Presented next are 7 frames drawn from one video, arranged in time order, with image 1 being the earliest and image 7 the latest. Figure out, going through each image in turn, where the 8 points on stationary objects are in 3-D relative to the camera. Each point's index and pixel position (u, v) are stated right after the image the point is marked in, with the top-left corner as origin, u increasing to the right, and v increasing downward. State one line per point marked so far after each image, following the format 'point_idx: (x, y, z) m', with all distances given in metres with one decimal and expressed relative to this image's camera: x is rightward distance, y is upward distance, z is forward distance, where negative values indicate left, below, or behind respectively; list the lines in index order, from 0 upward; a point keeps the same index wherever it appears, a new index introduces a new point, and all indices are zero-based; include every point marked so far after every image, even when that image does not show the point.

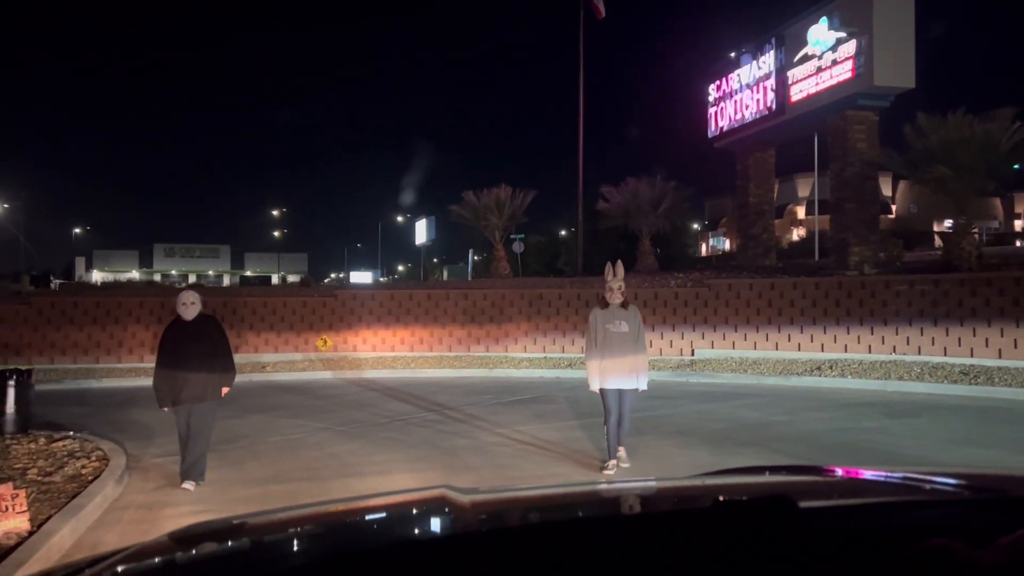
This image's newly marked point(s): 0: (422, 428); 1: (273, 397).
0: (-1.3, -2.1, +13.2) m
1: (-4.5, -2.1, +17.3) m
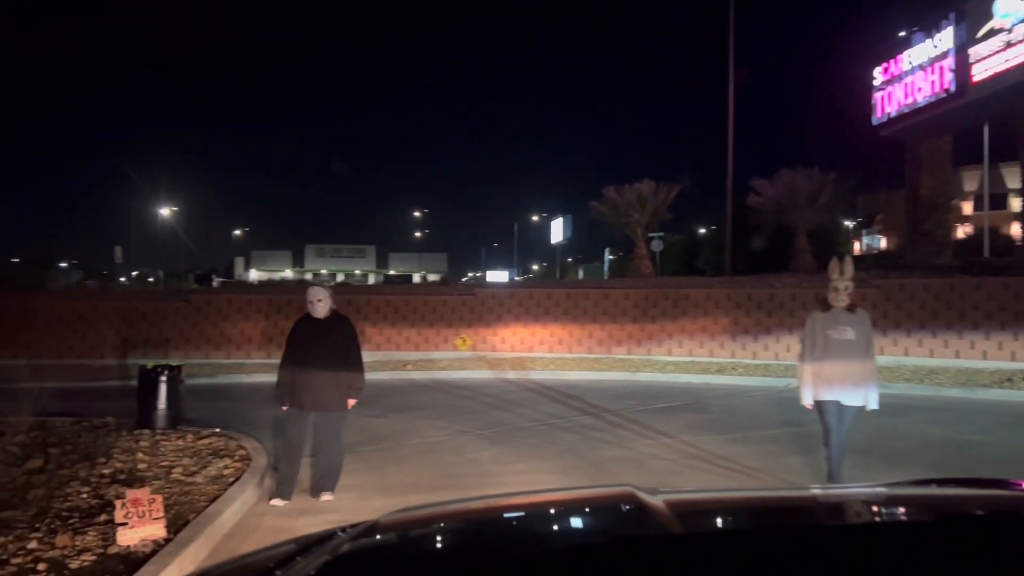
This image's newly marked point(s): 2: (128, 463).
0: (+0.8, -2.0, +12.5) m
1: (-1.8, -2.0, +17.1) m
2: (-4.2, -1.9, +9.9) m
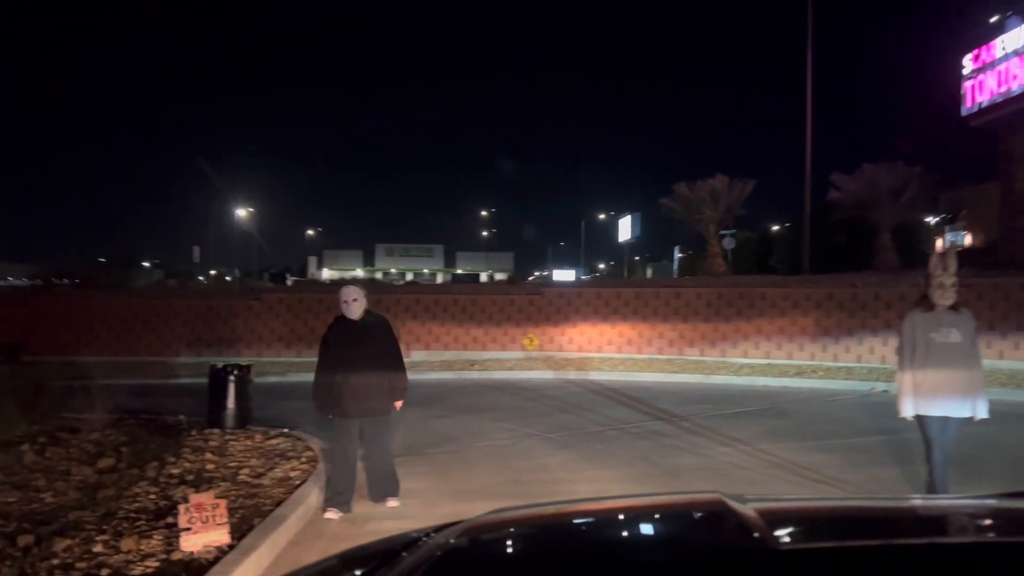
0: (+1.7, -2.0, +12.1) m
1: (-0.5, -2.0, +16.8) m
2: (-3.4, -1.9, +9.8) m
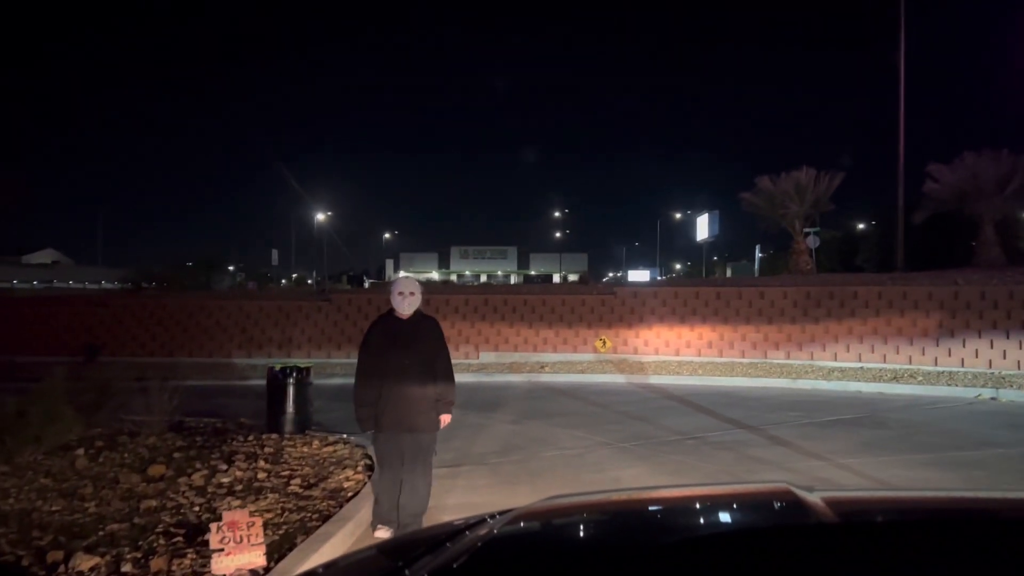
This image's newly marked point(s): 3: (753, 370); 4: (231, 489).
0: (+2.6, -2.0, +11.1) m
1: (+0.7, -2.0, +16.0) m
2: (-2.7, -1.9, +9.3) m
3: (+5.2, -1.8, +19.5) m
4: (-2.7, -1.9, +8.6) m
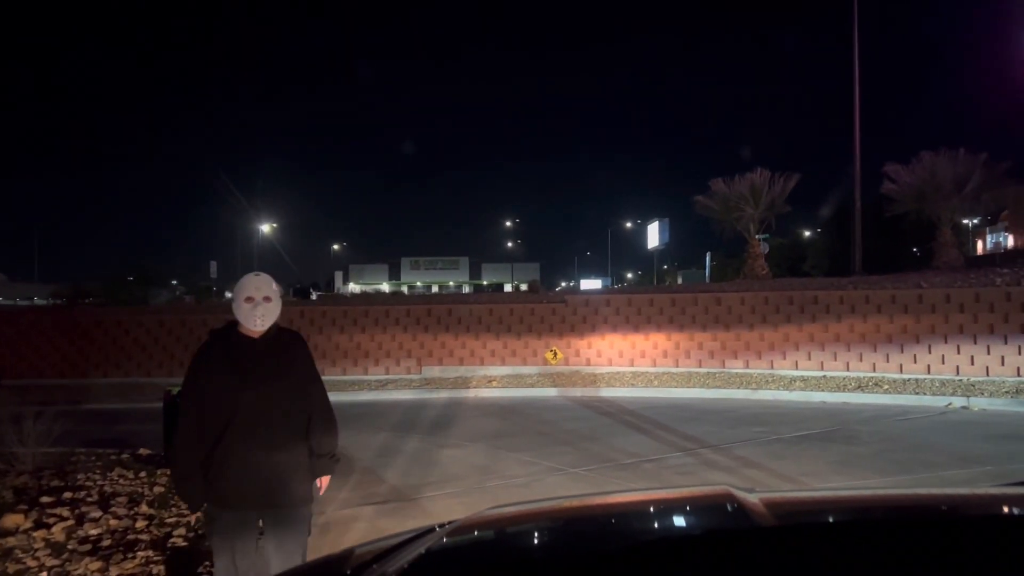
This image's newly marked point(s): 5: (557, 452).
0: (+1.9, -2.1, +9.9) m
1: (-0.2, -2.2, +14.7) m
2: (-3.3, -2.0, +7.8) m
3: (+4.0, -1.9, +18.4) m
4: (-3.2, -2.0, +7.0) m
5: (+0.6, -2.1, +11.7) m
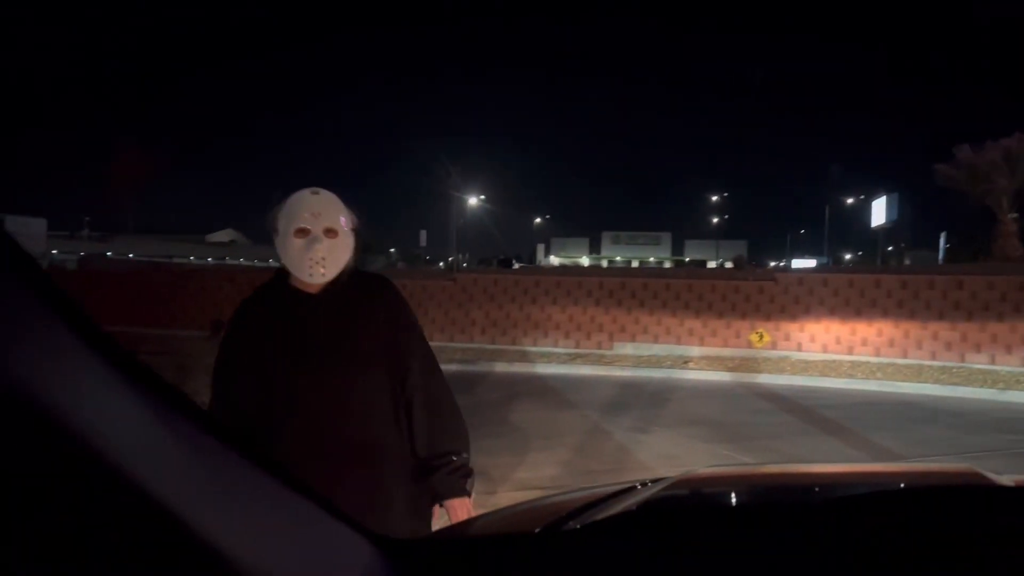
0: (+3.7, -1.8, +8.2) m
1: (+2.7, -1.7, +13.4) m
2: (-1.8, -1.6, +7.3) m
3: (+7.7, -1.6, +16.1) m
4: (-1.9, -1.6, +6.6) m
5: (+2.9, -1.8, +10.3) m
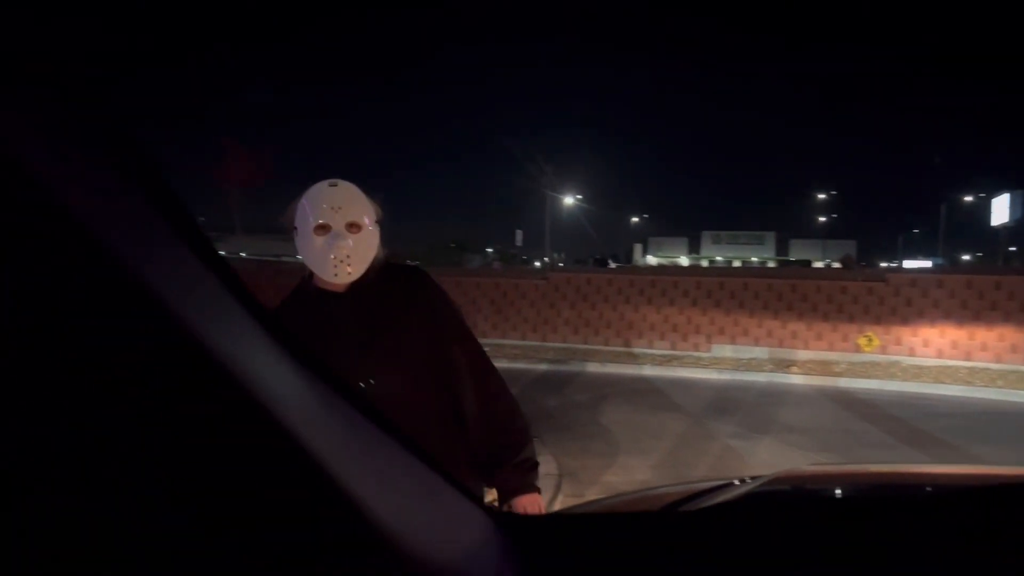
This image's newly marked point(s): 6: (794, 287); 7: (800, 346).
0: (+4.5, -1.9, +7.5) m
1: (+4.1, -1.8, +12.8) m
2: (-1.1, -1.6, +7.2) m
3: (+9.3, -1.6, +14.9) m
4: (-1.2, -1.6, +6.5) m
5: (+3.9, -1.8, +9.6) m
6: (+6.0, 0.0, +19.2) m
7: (+6.1, -1.2, +19.1) m
